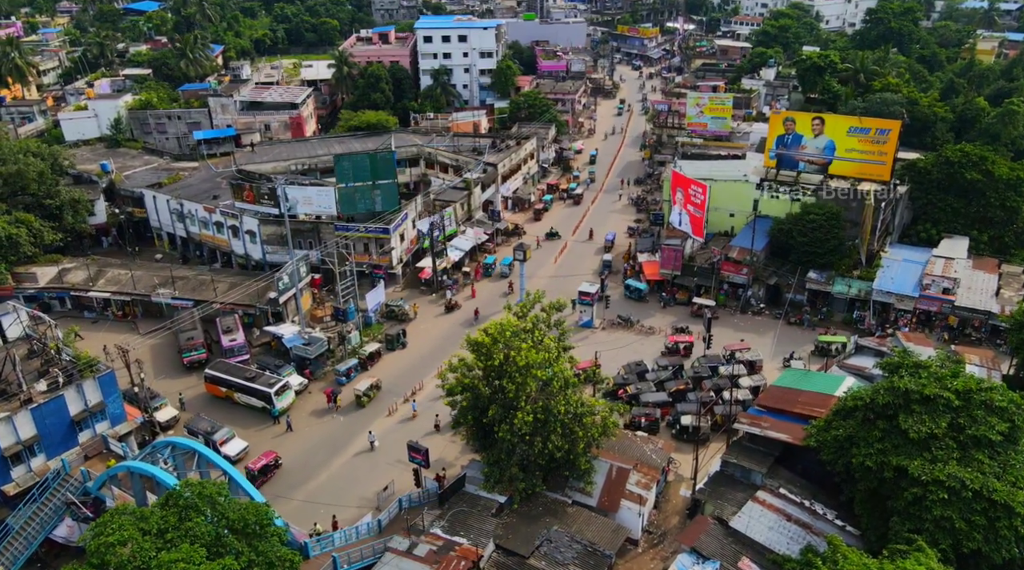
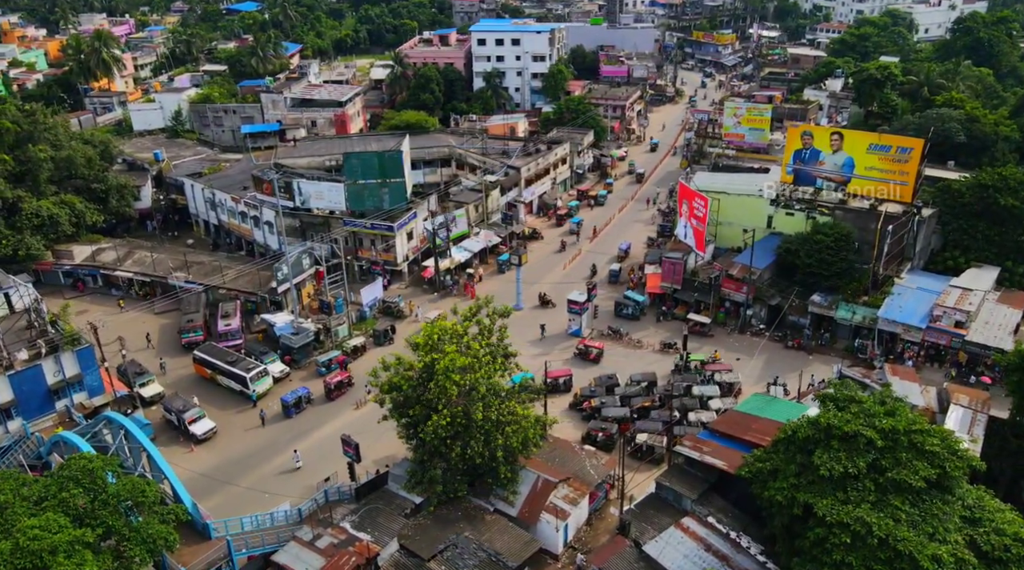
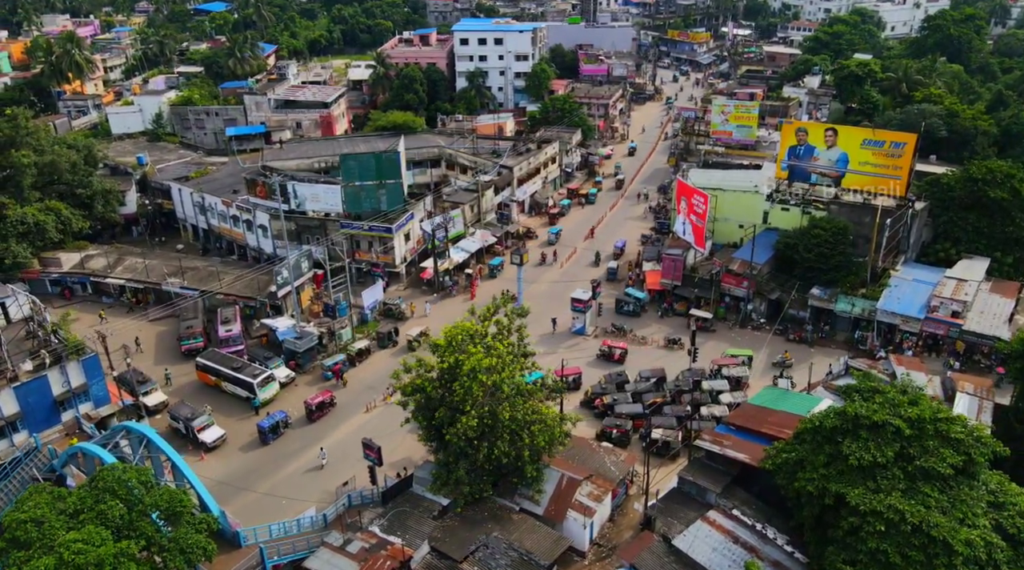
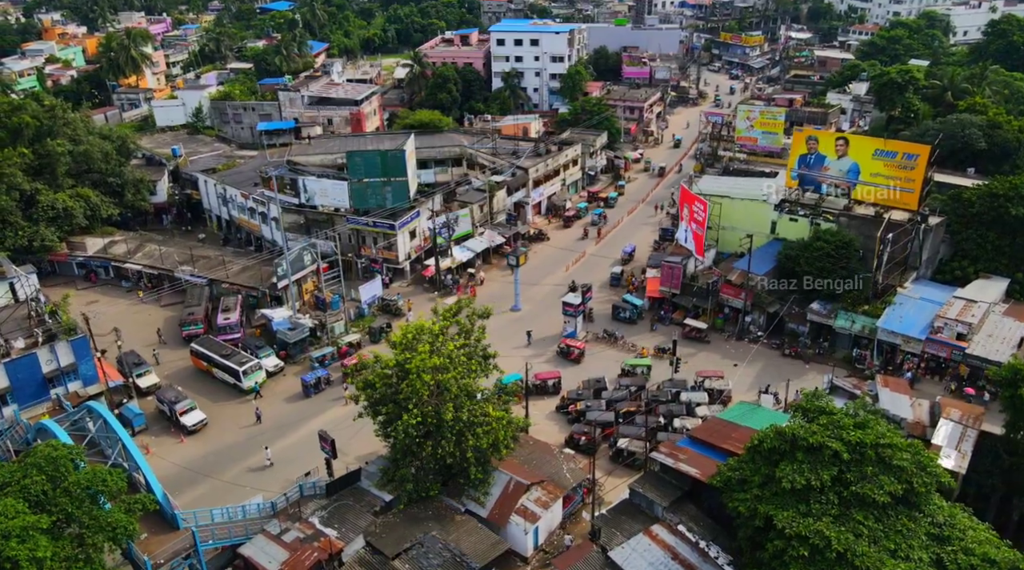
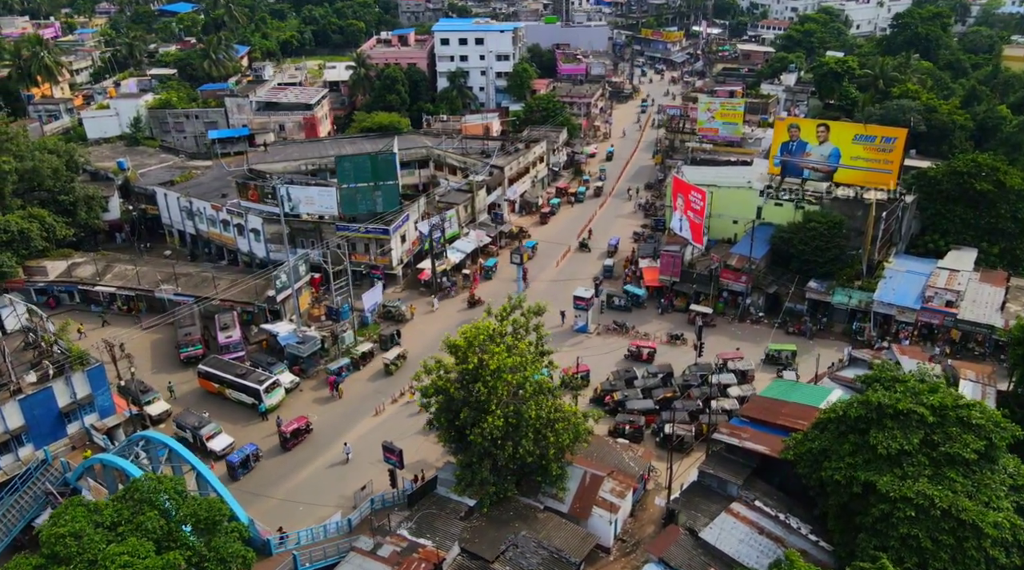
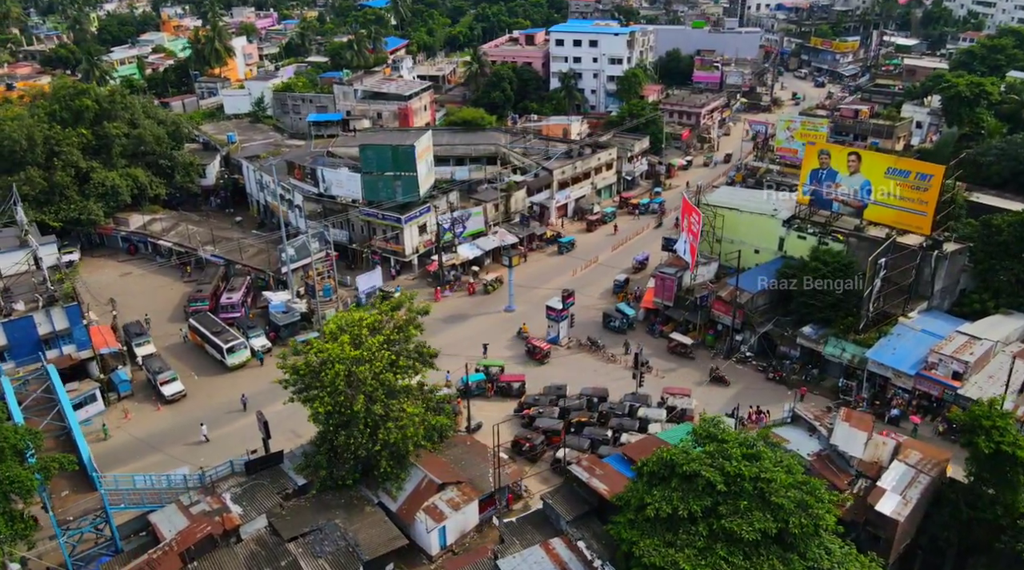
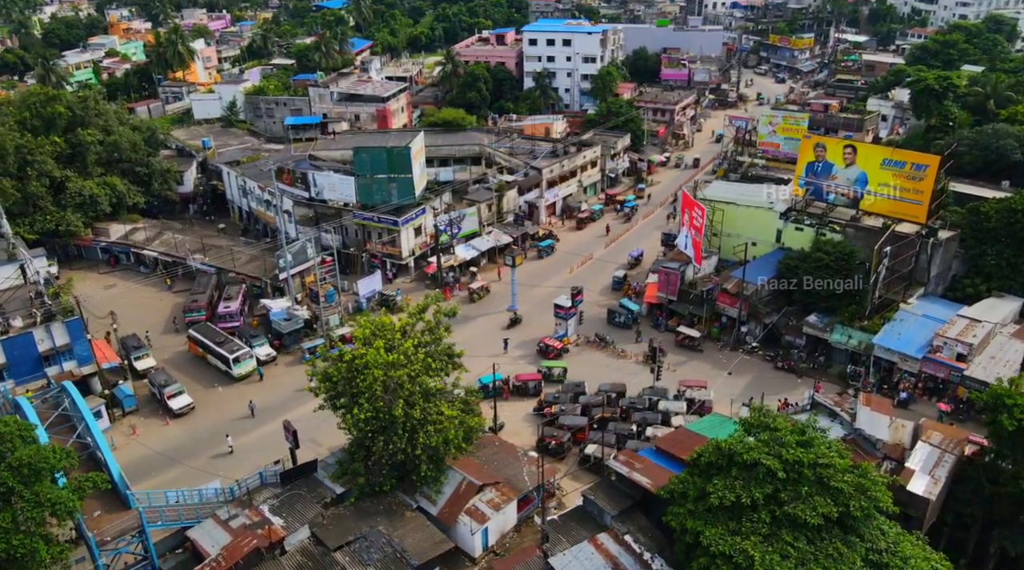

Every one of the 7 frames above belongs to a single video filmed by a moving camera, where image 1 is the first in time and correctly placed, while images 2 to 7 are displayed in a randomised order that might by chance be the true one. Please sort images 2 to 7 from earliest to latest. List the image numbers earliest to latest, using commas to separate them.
5, 3, 2, 4, 7, 6
